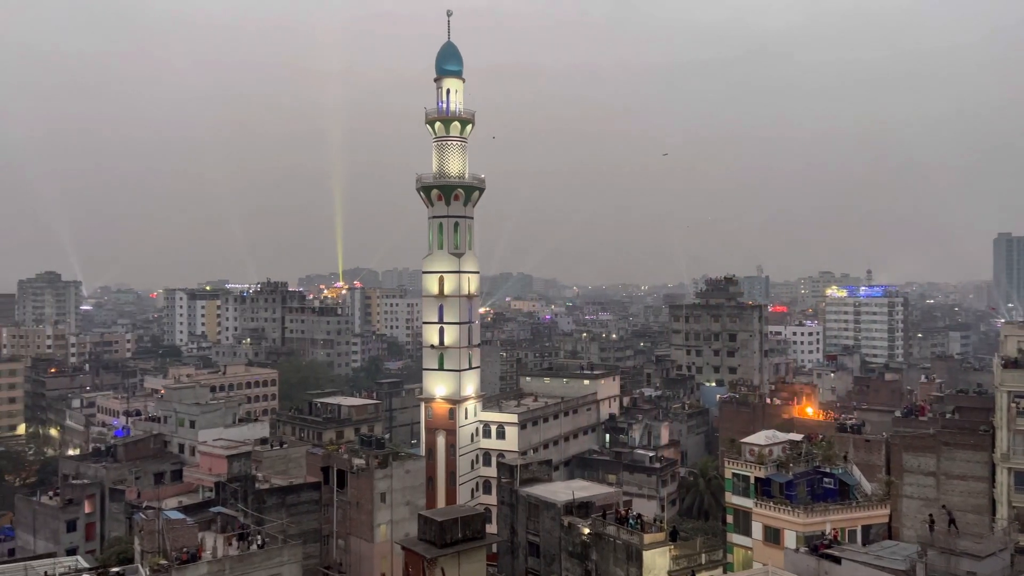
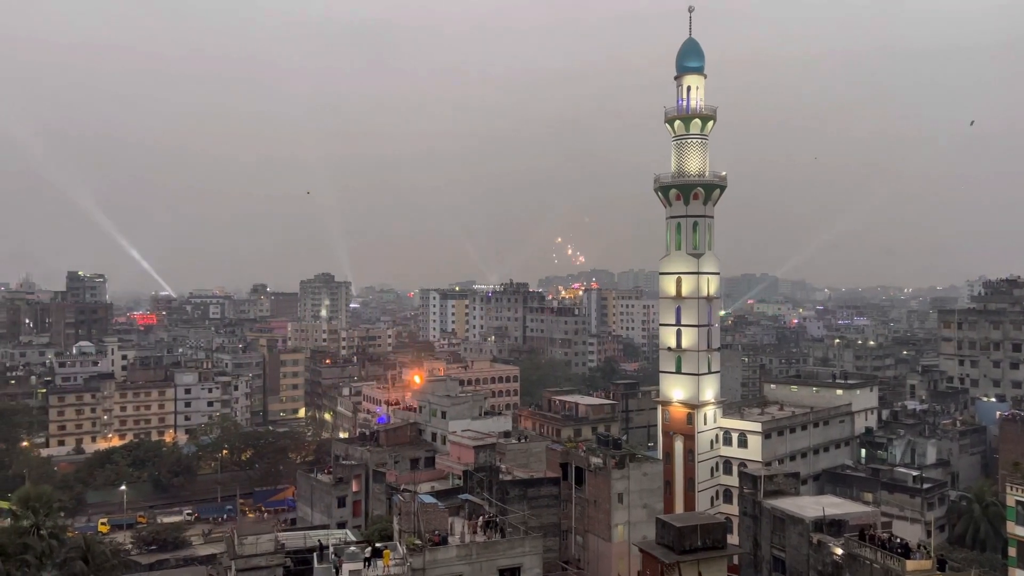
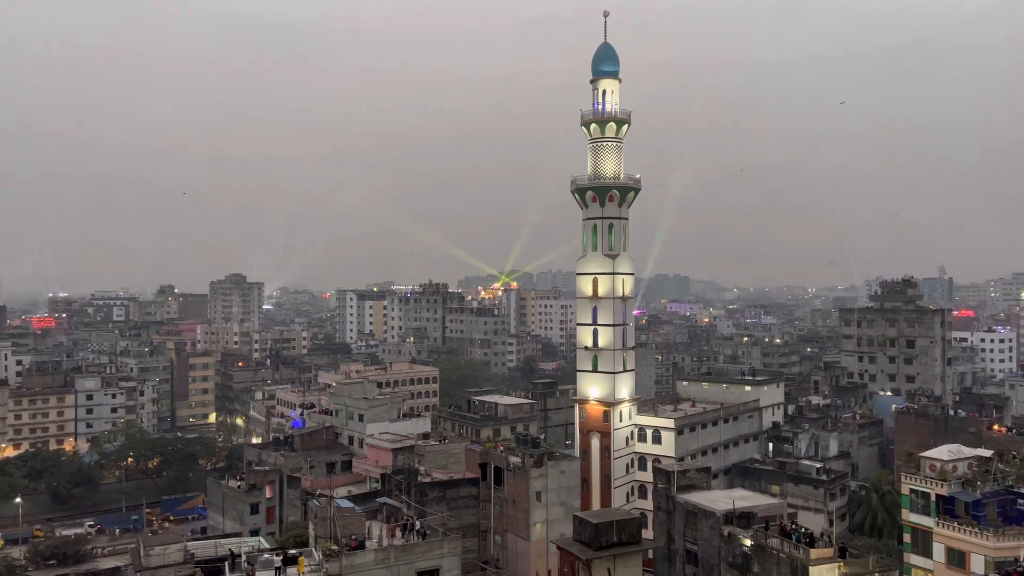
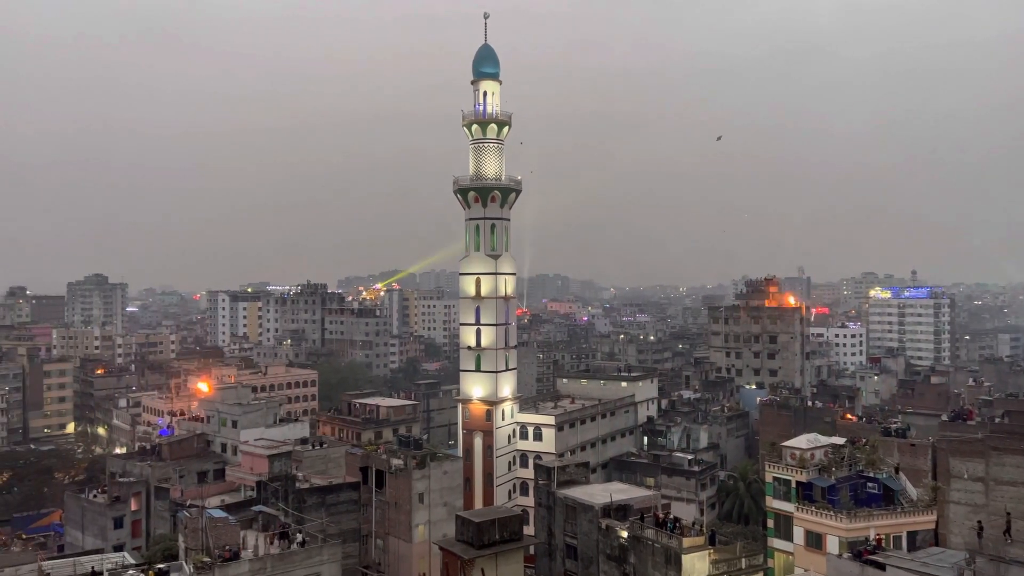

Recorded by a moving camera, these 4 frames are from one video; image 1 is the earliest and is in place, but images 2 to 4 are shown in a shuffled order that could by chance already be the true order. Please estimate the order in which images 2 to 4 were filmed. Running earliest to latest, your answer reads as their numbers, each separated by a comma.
4, 3, 2
